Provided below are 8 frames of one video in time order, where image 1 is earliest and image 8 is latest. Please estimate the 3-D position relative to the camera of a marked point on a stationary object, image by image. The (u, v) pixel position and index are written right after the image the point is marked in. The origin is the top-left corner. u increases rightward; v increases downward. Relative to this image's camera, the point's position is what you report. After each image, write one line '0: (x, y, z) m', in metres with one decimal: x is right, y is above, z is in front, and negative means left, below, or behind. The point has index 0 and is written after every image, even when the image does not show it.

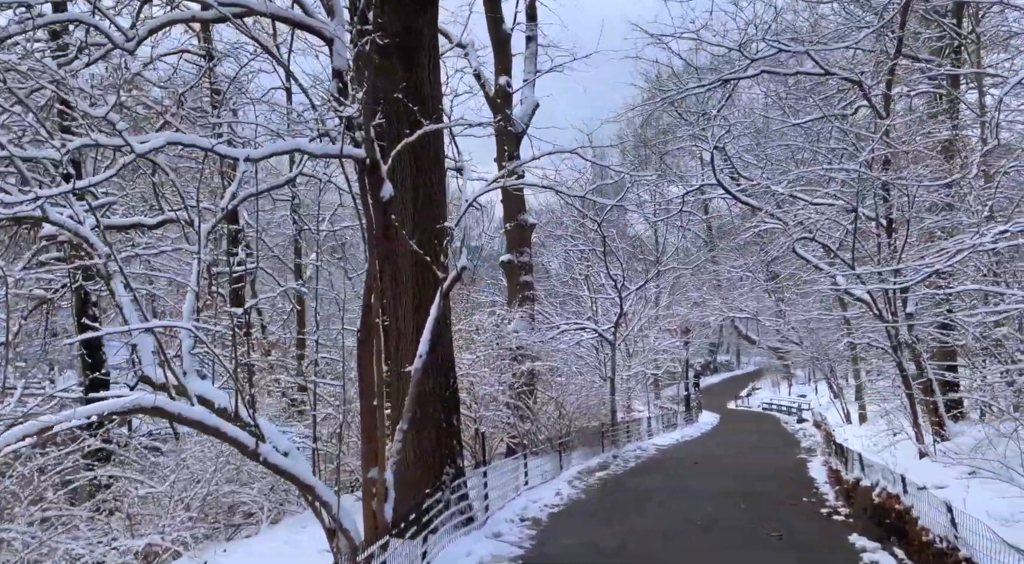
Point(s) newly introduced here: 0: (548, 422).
0: (+0.6, -2.4, +15.8) m
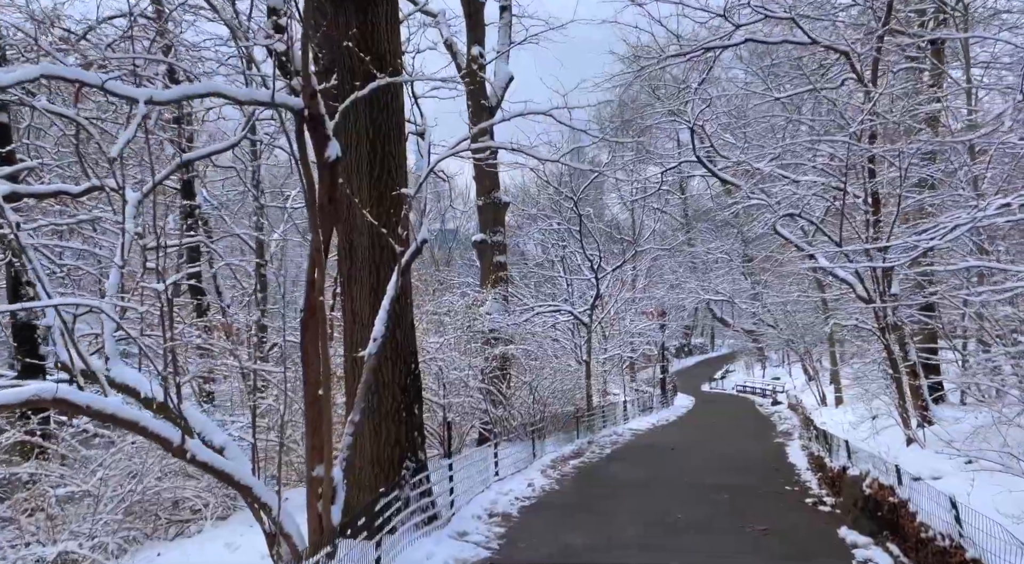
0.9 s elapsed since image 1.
0: (+0.2, -2.0, +15.2) m
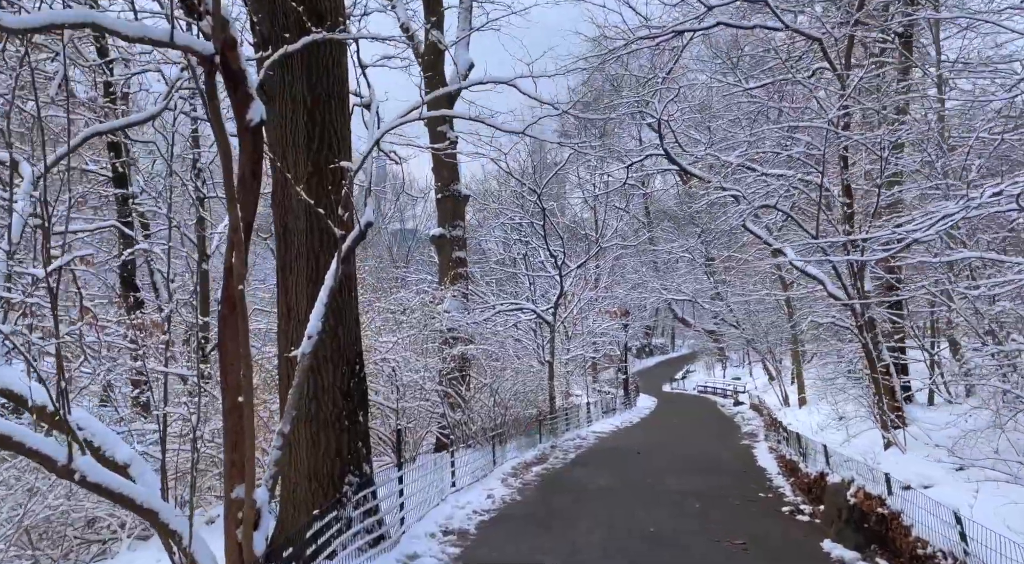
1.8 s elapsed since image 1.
0: (-0.5, -2.0, +14.4) m
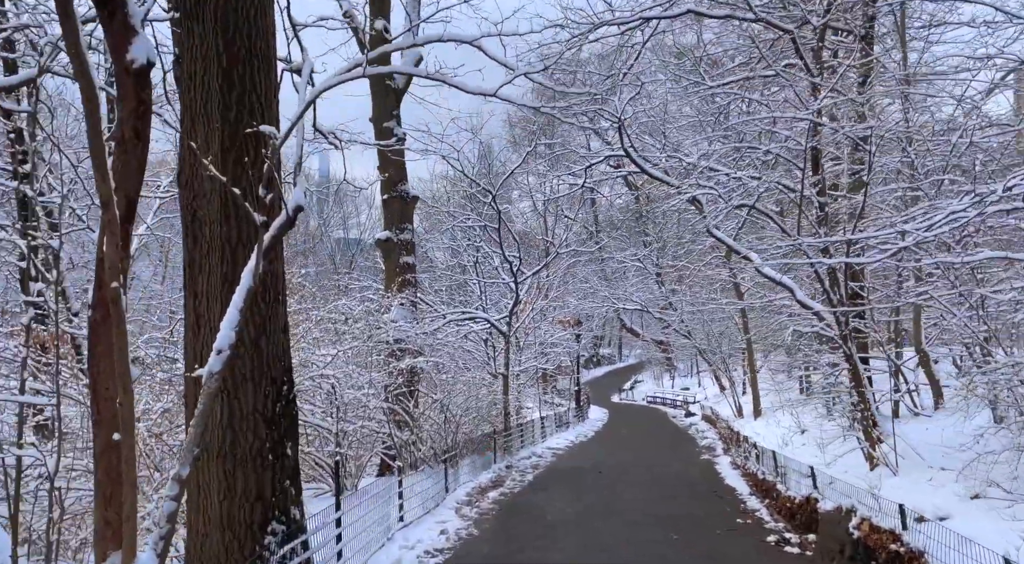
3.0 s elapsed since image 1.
0: (-1.1, -2.1, +13.2) m
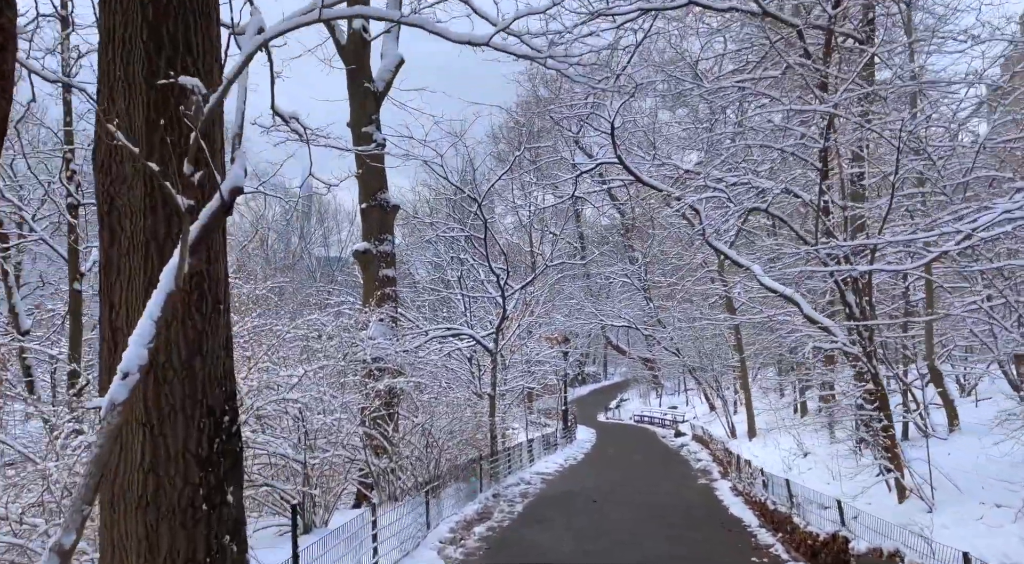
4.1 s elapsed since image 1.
0: (-1.3, -2.3, +12.2) m
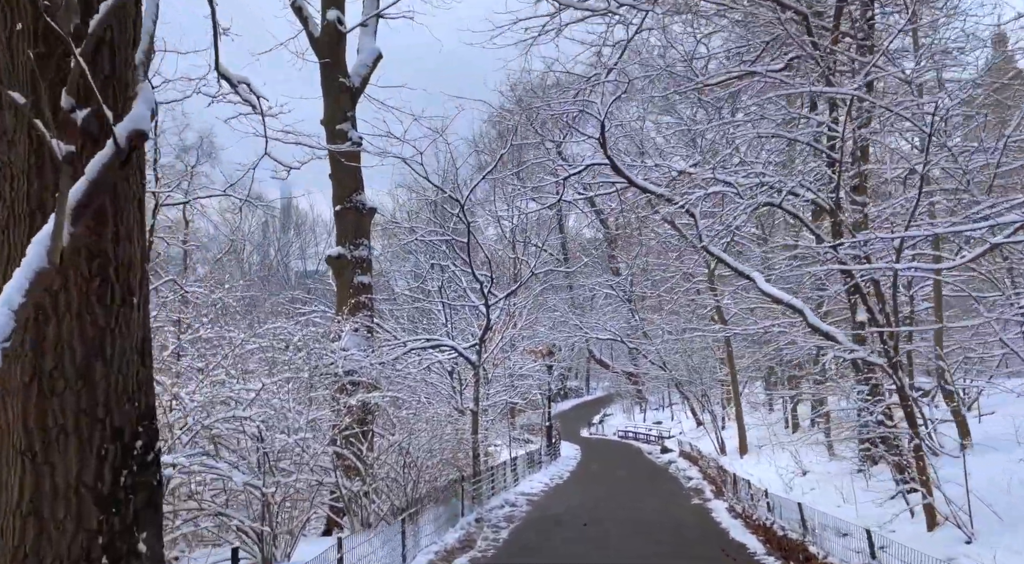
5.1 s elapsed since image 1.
0: (-1.5, -2.3, +11.2) m
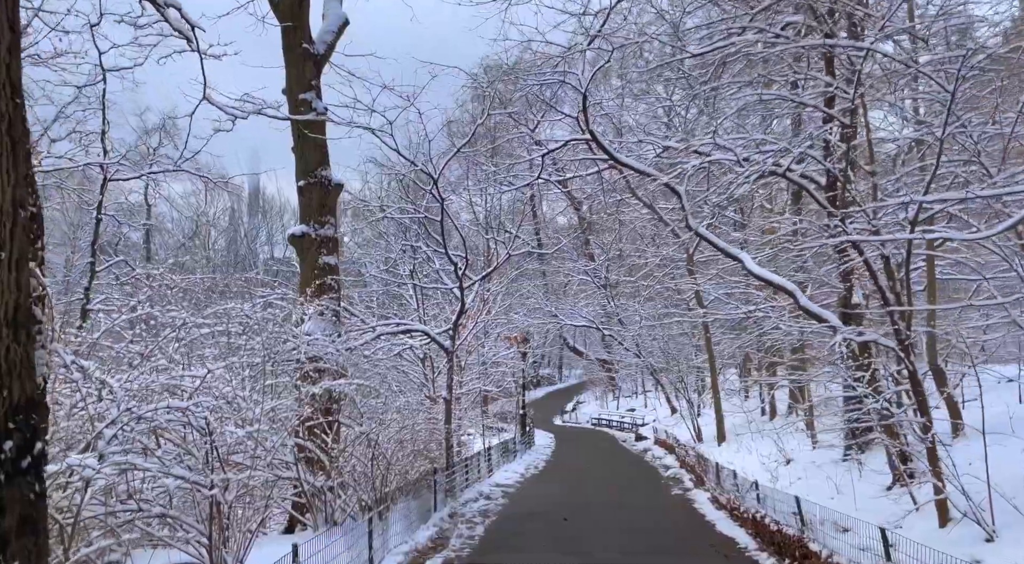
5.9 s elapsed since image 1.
0: (-1.7, -2.1, +10.4) m
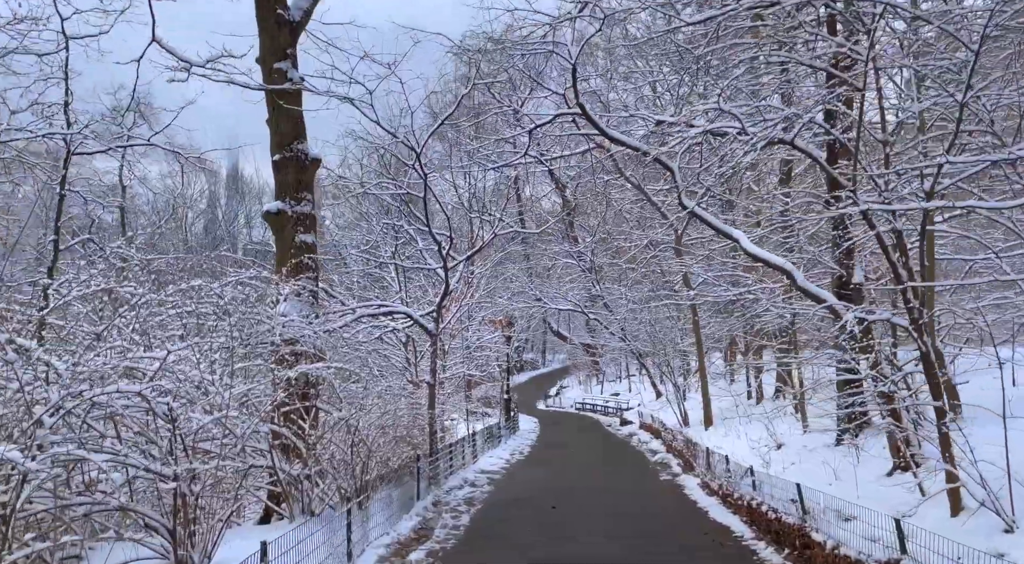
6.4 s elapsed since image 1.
0: (-1.9, -1.9, +9.9) m
